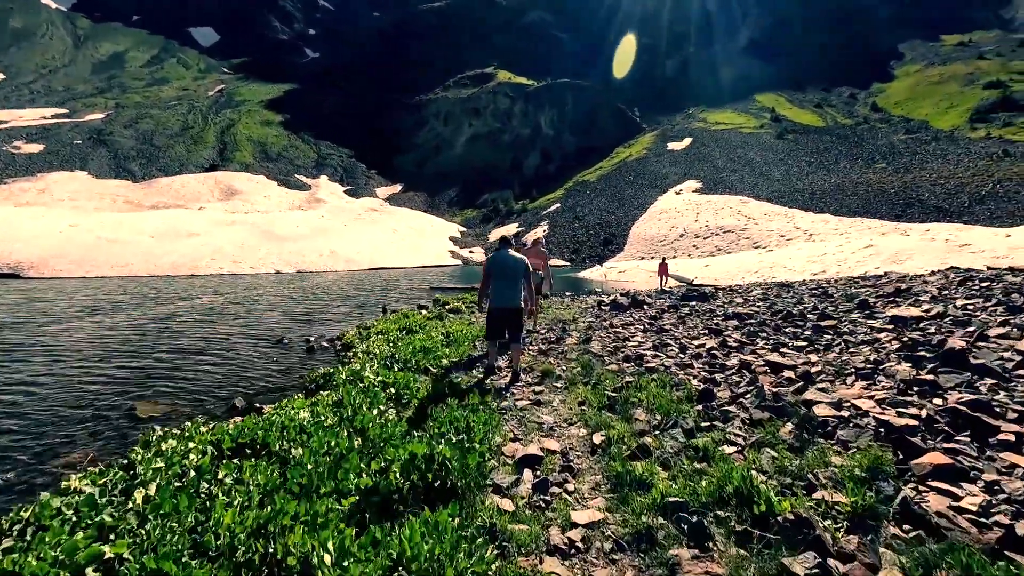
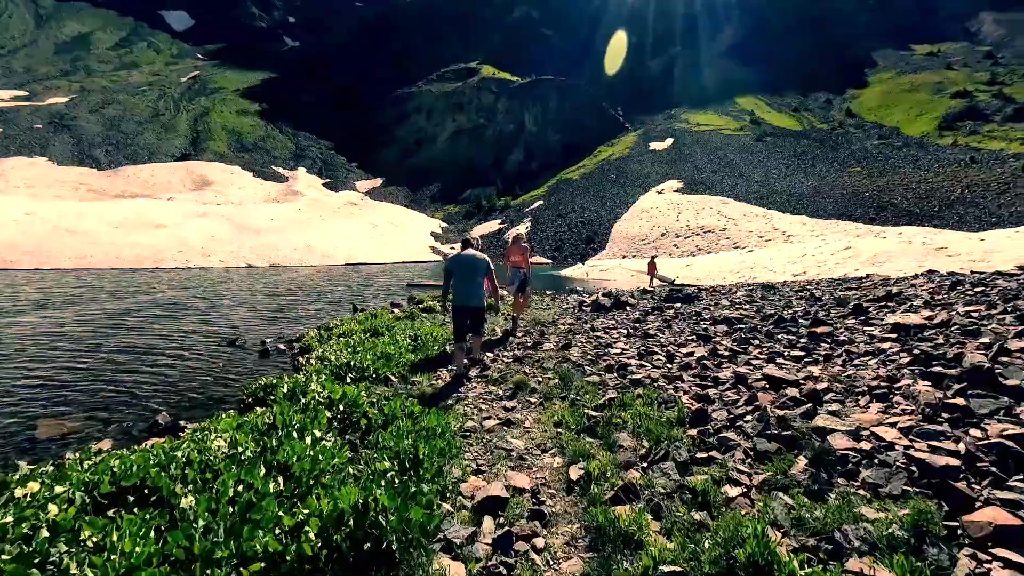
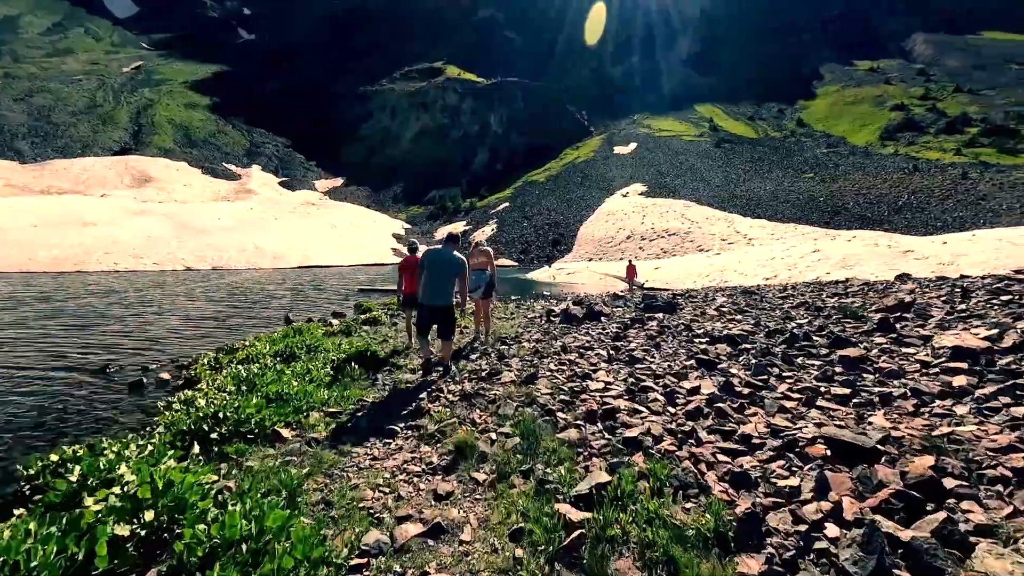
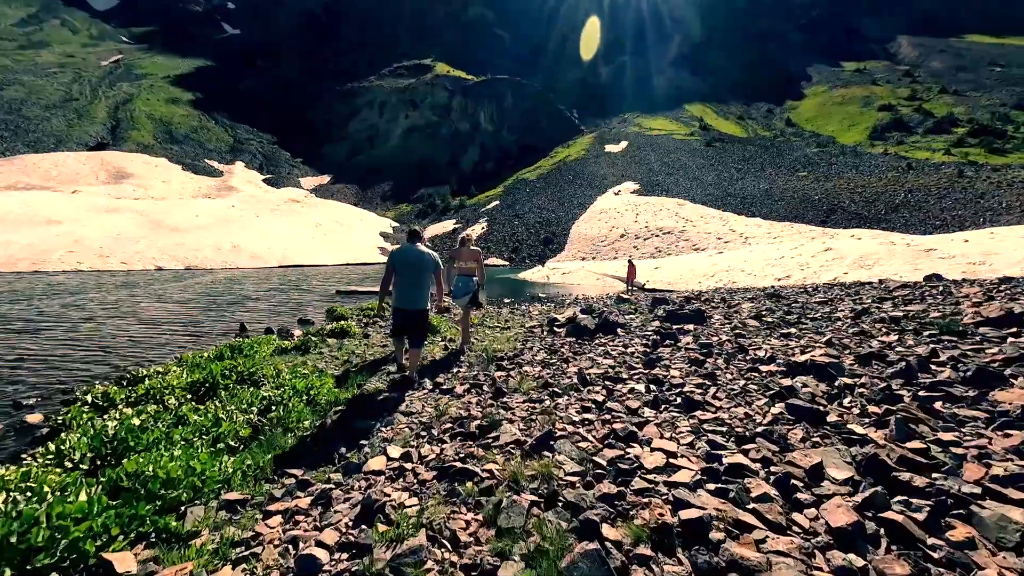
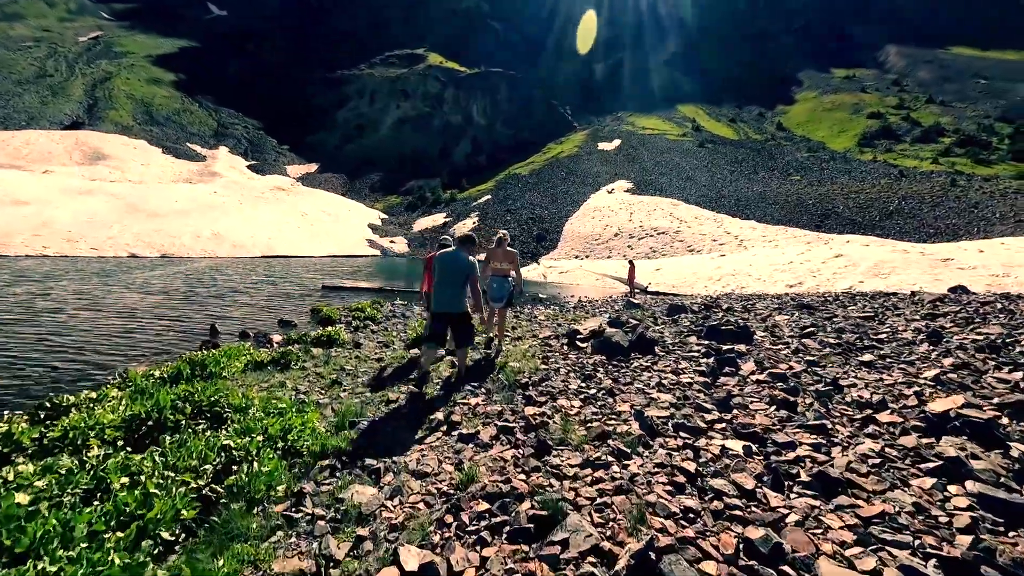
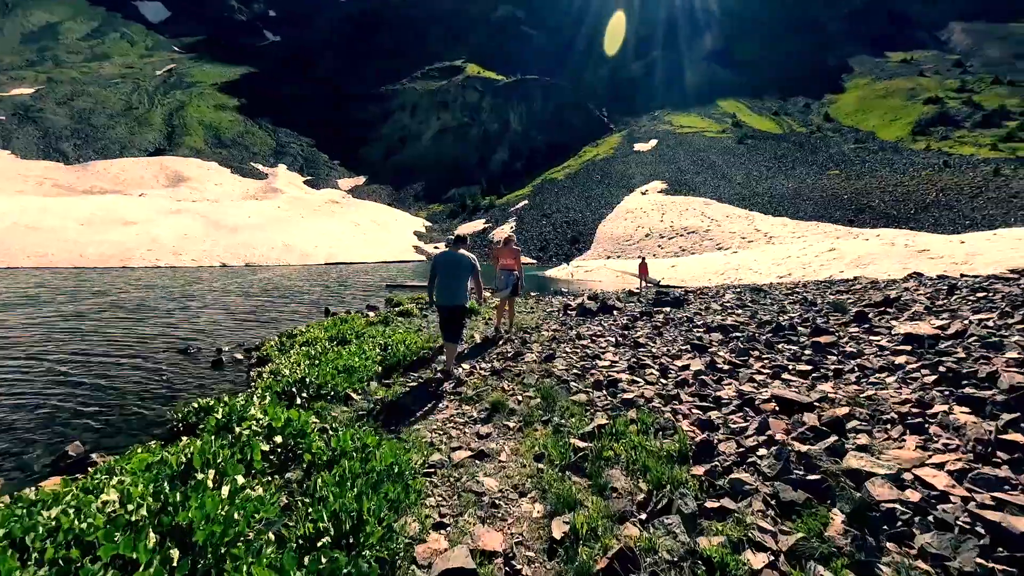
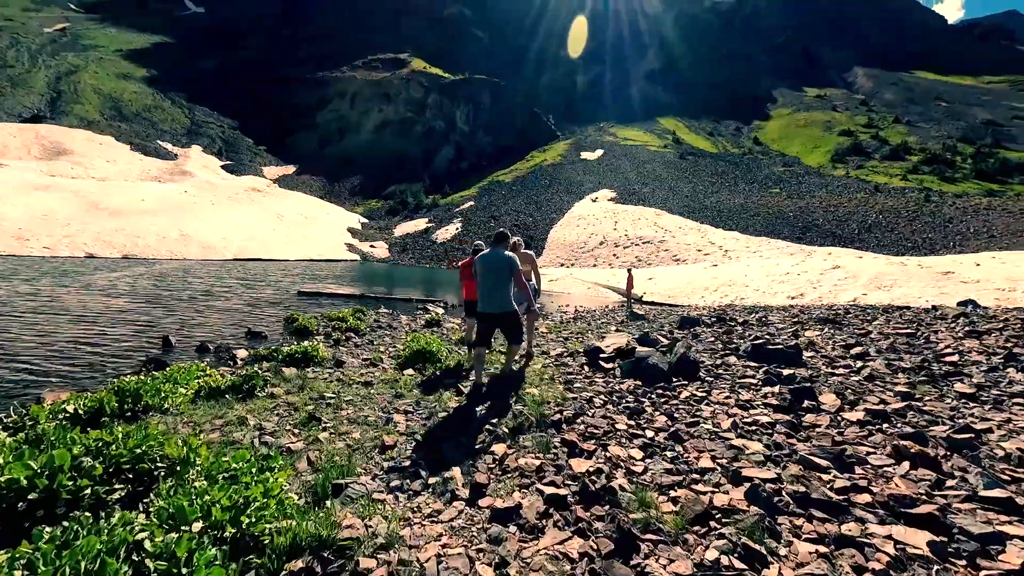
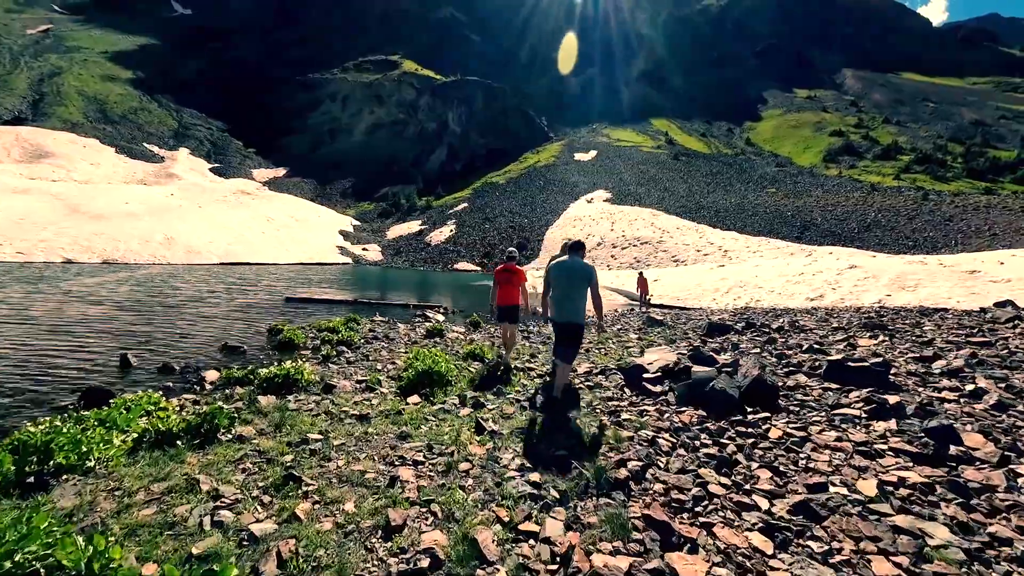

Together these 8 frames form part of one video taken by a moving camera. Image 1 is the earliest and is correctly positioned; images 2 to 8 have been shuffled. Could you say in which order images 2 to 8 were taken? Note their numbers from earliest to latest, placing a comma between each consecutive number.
2, 6, 3, 4, 5, 7, 8
